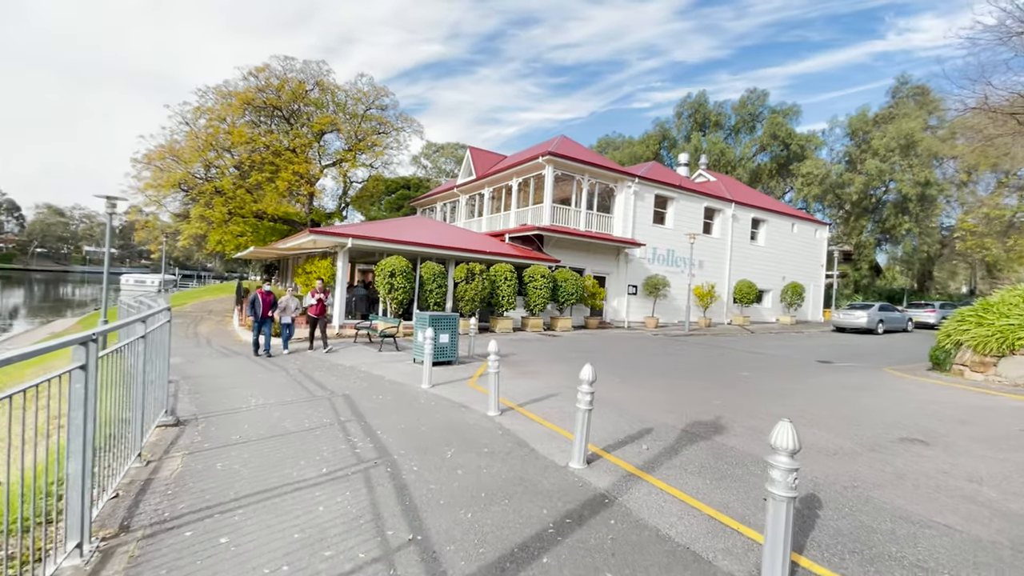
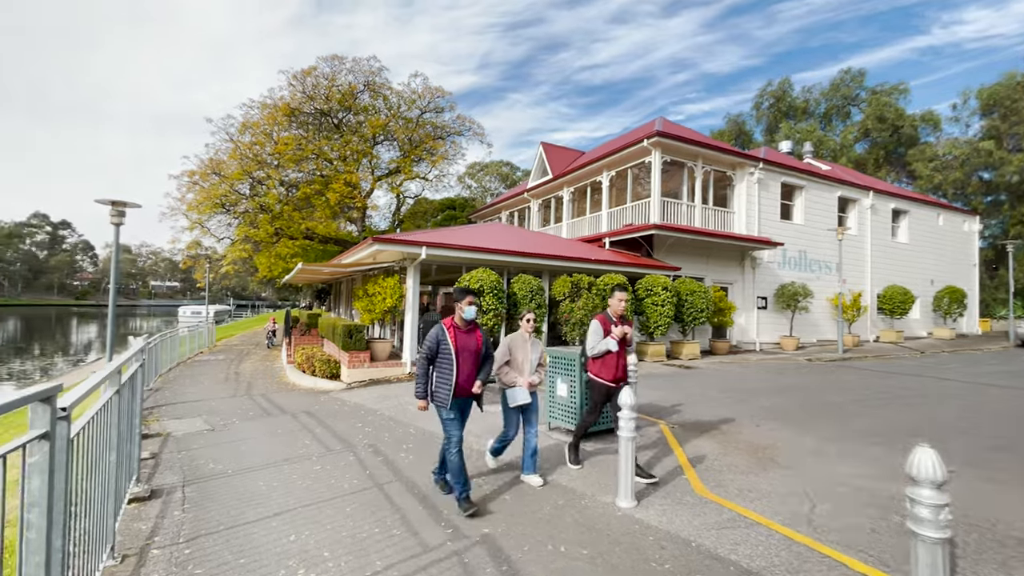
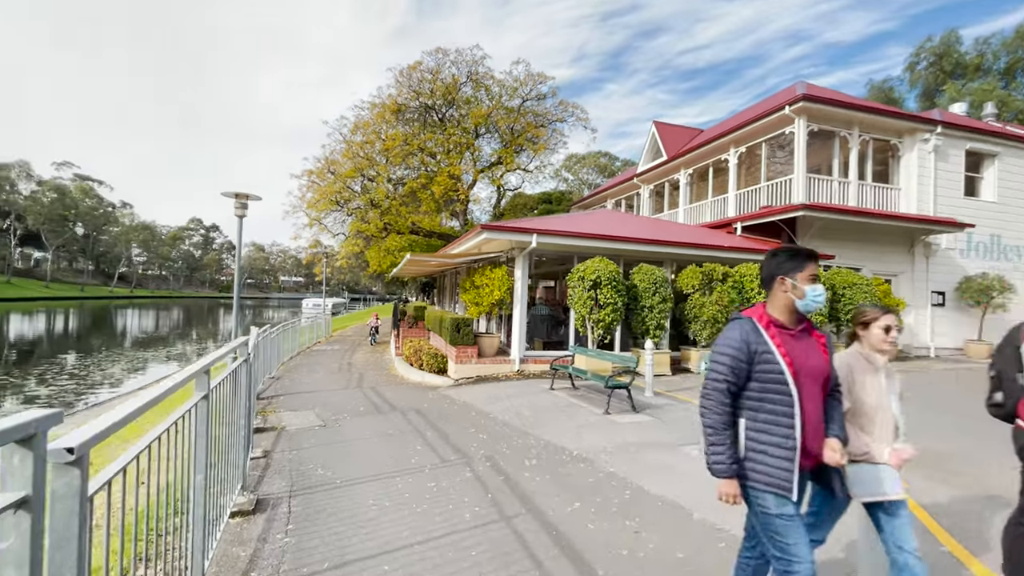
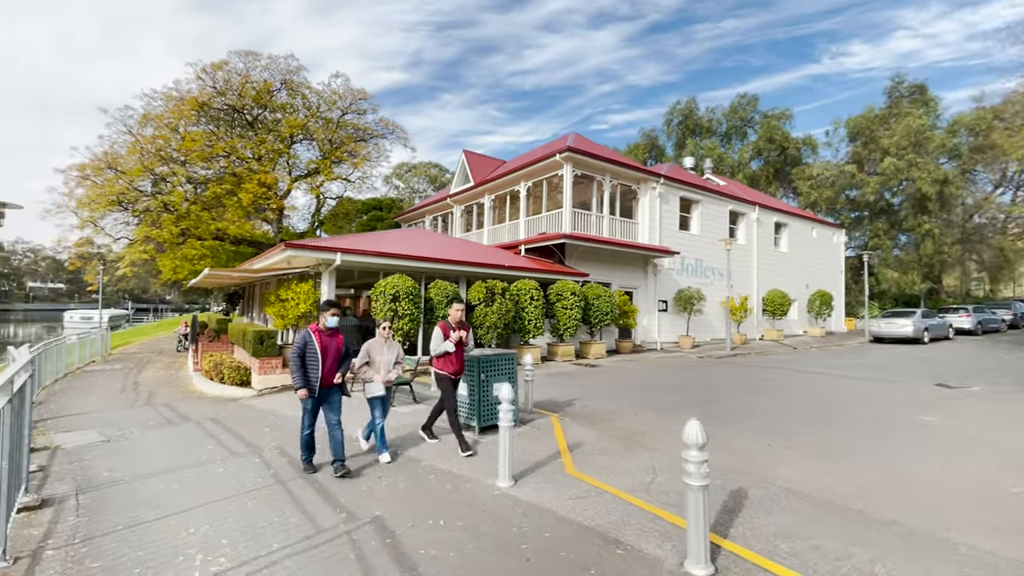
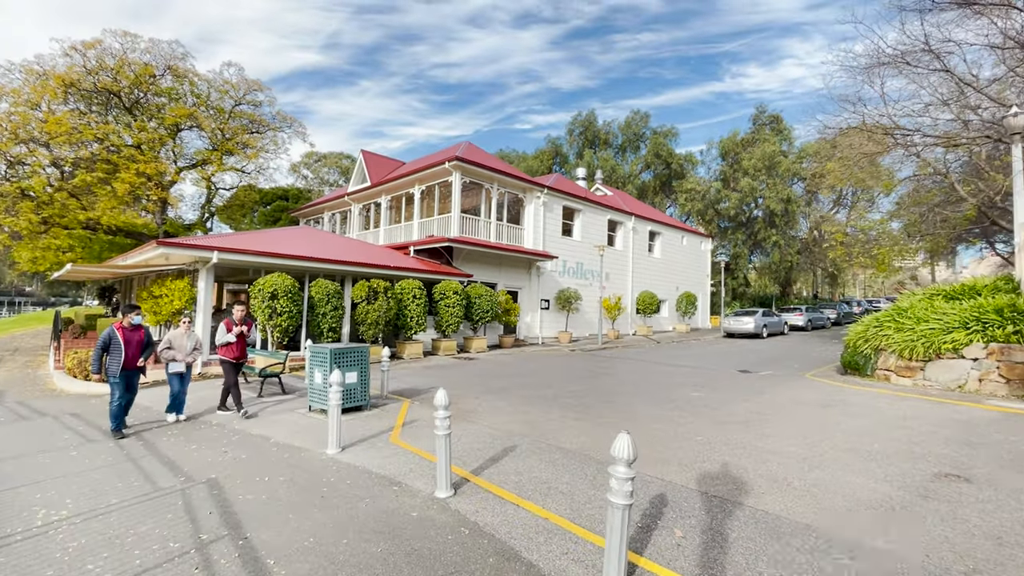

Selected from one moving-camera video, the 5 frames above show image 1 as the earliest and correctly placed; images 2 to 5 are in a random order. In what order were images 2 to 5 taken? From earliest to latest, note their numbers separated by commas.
5, 4, 2, 3
